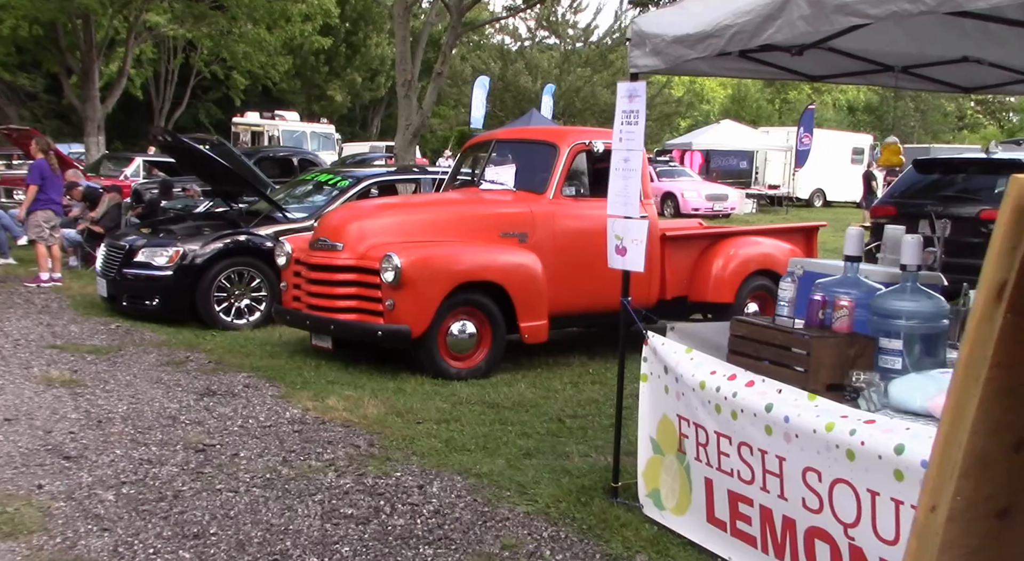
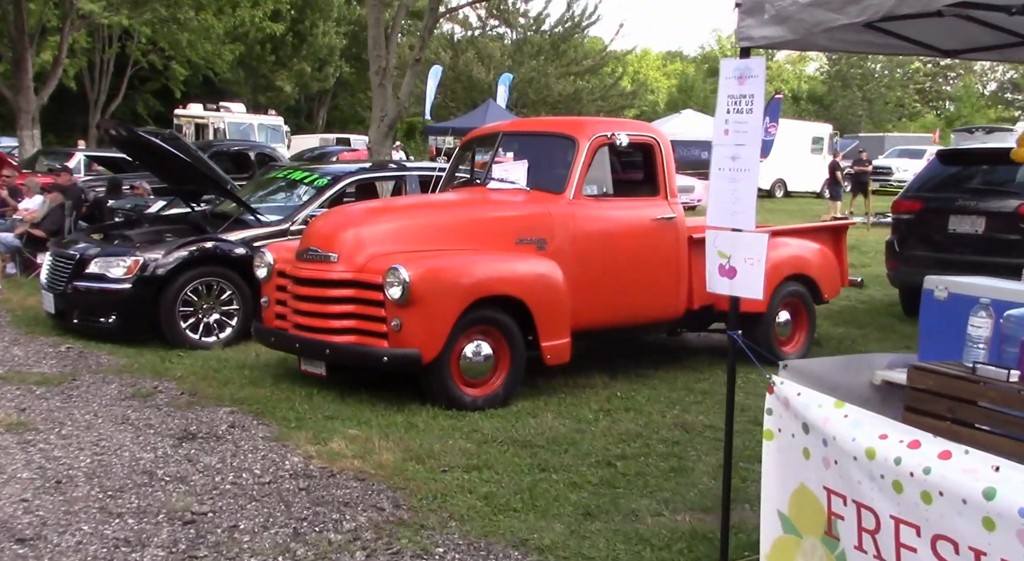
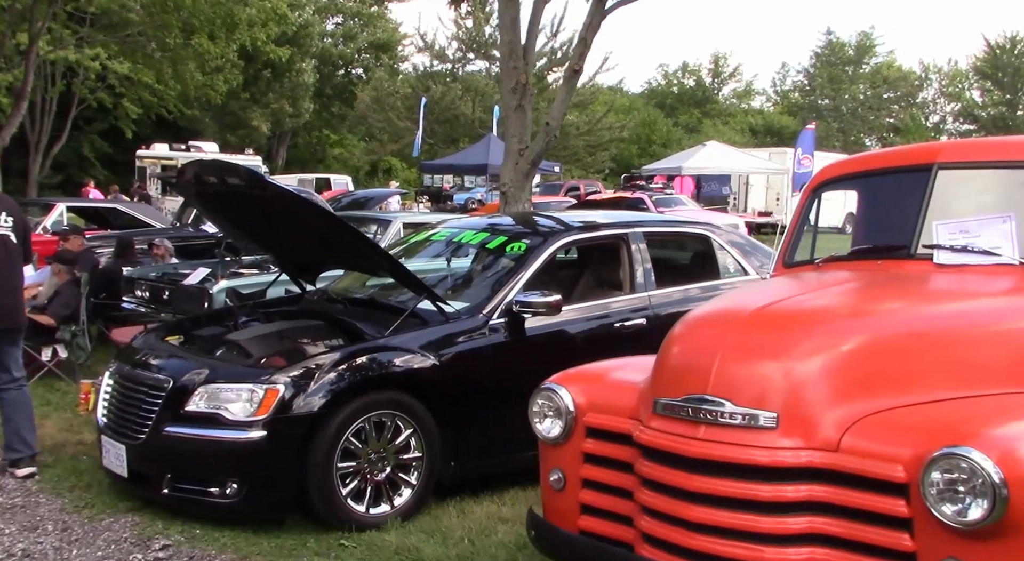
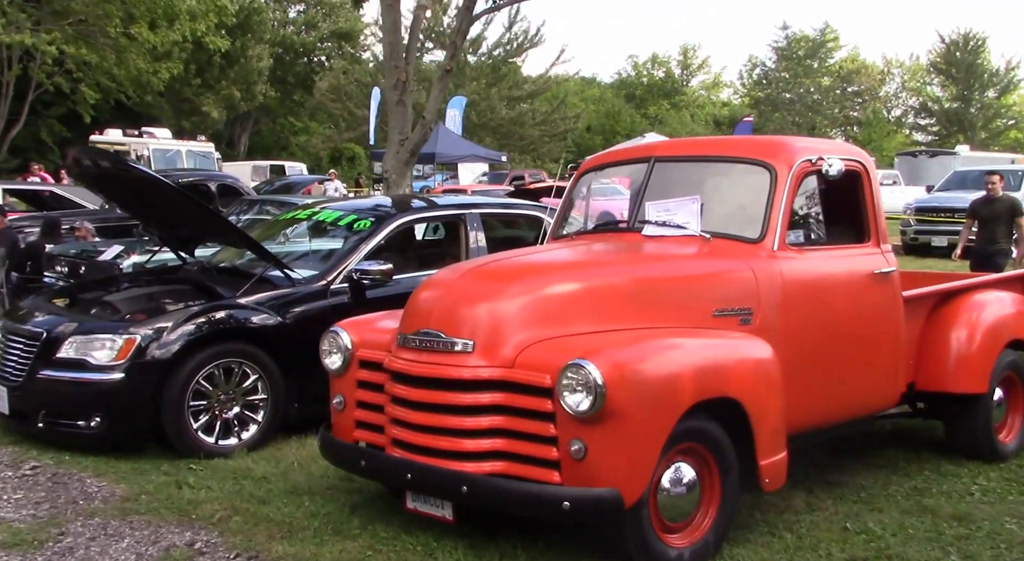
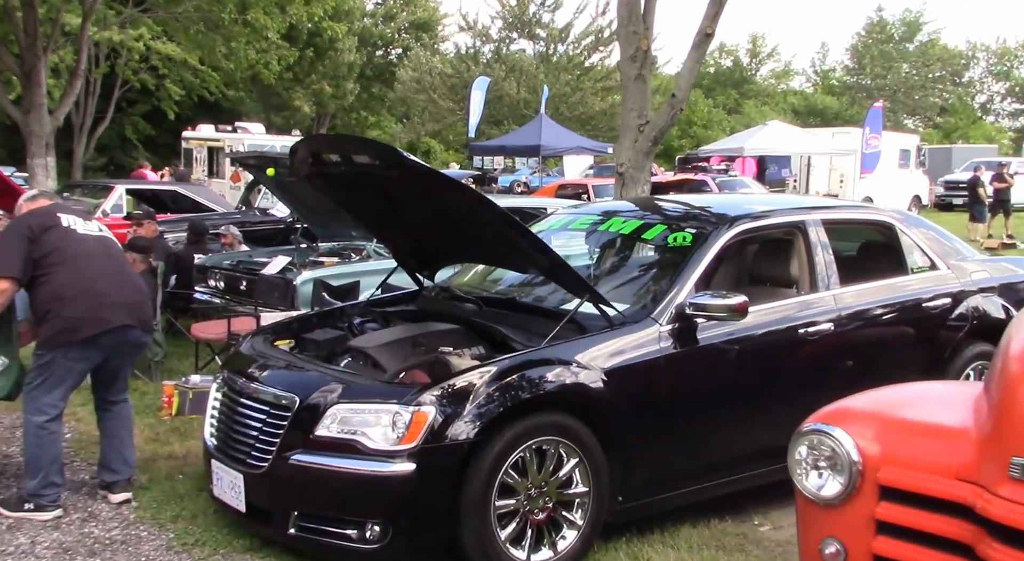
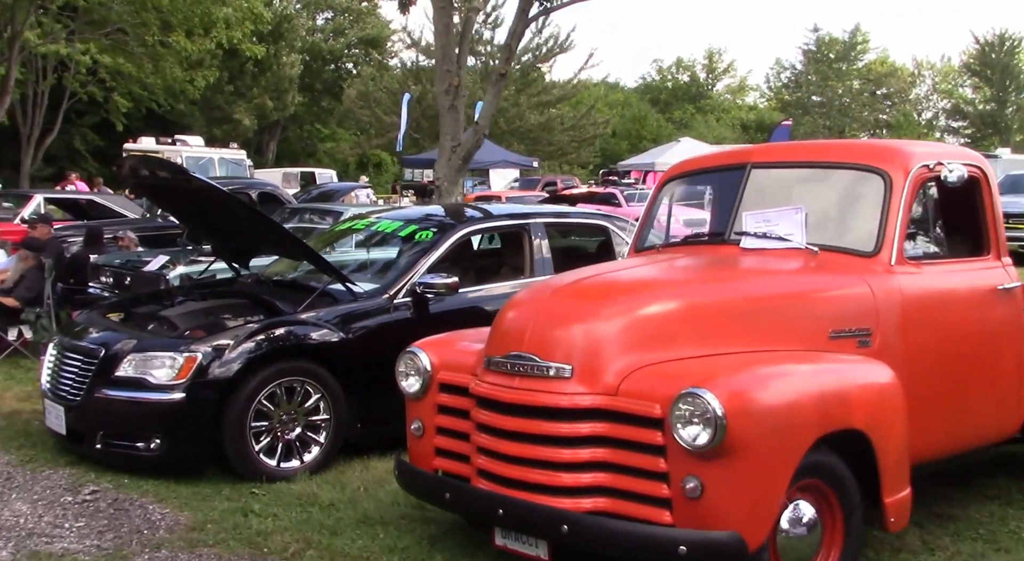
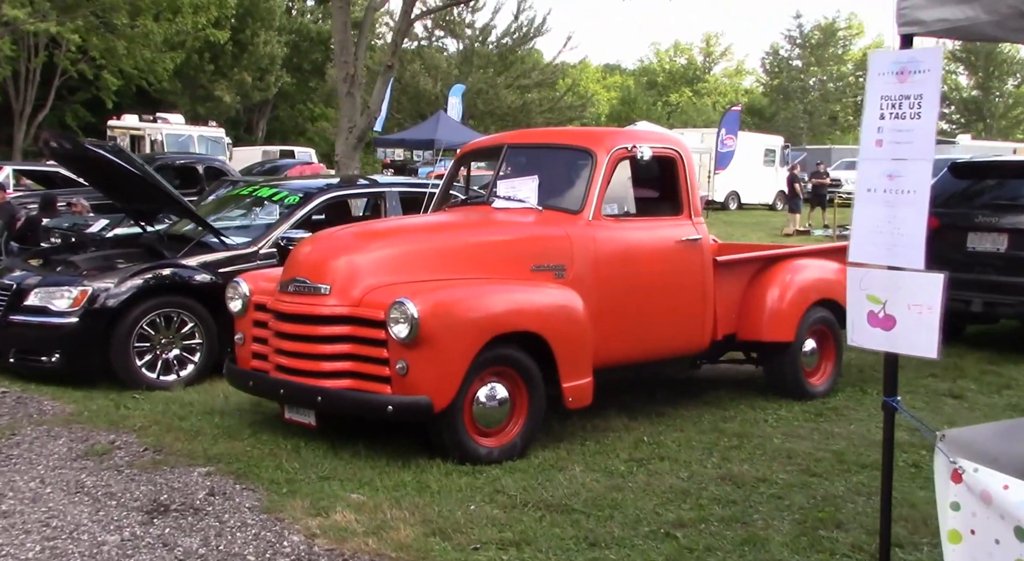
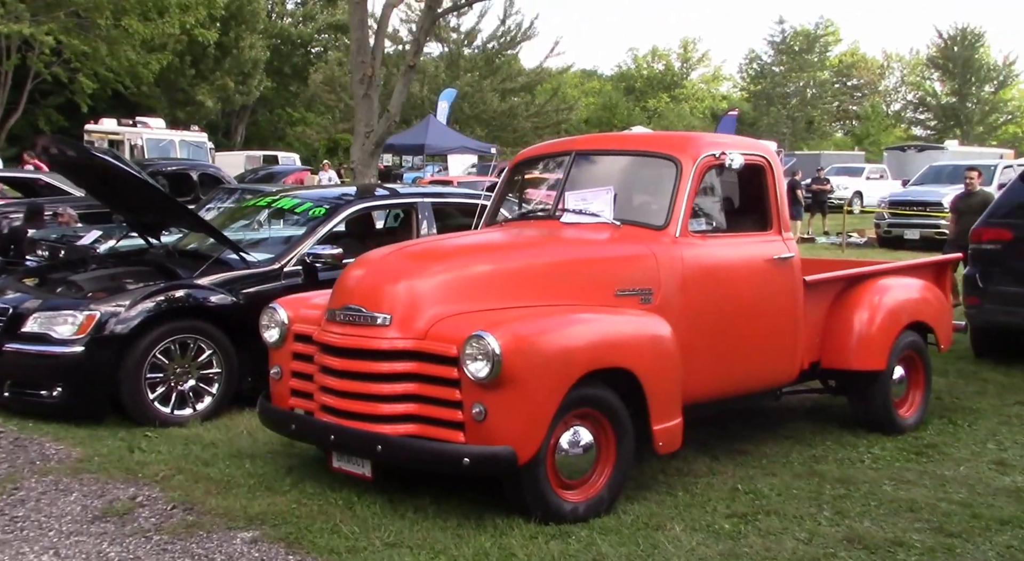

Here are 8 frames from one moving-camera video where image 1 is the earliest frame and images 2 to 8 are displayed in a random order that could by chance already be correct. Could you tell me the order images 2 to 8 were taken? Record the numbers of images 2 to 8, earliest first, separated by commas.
2, 7, 8, 4, 6, 3, 5
